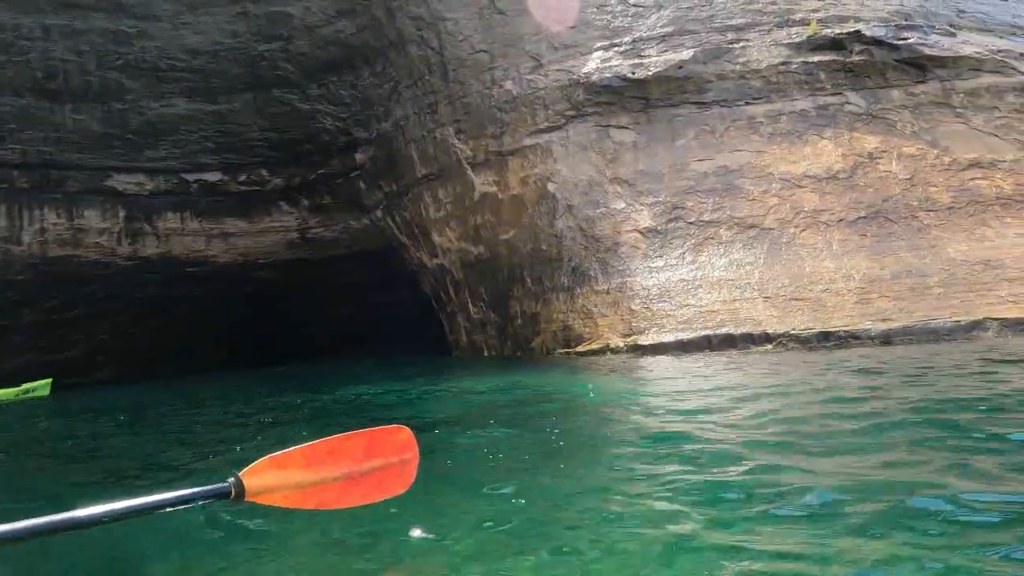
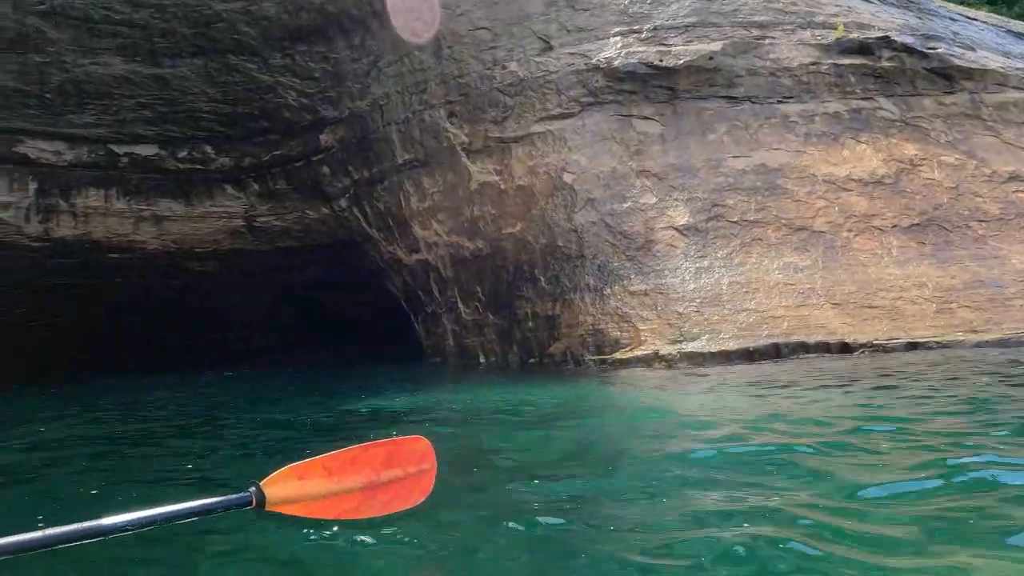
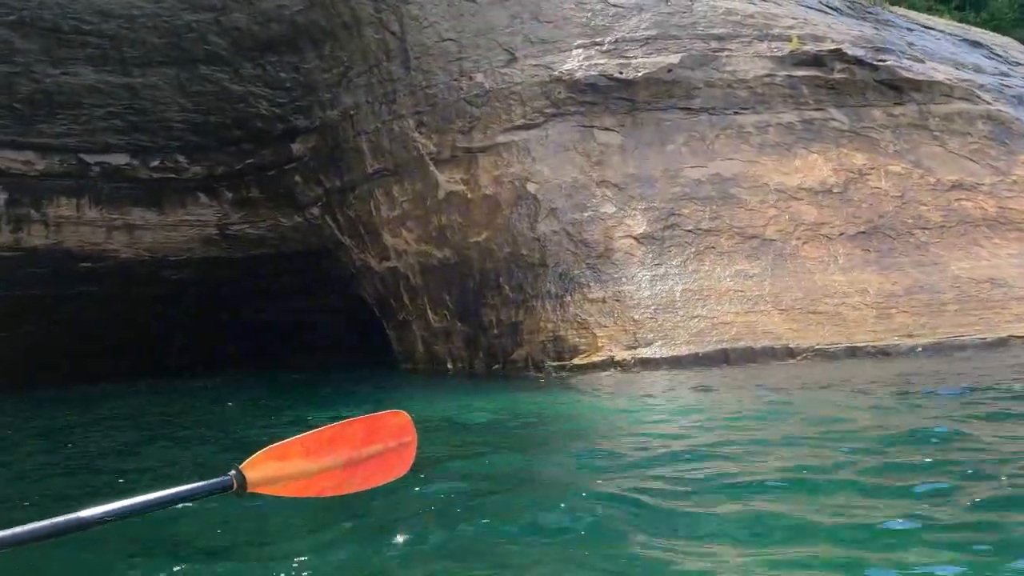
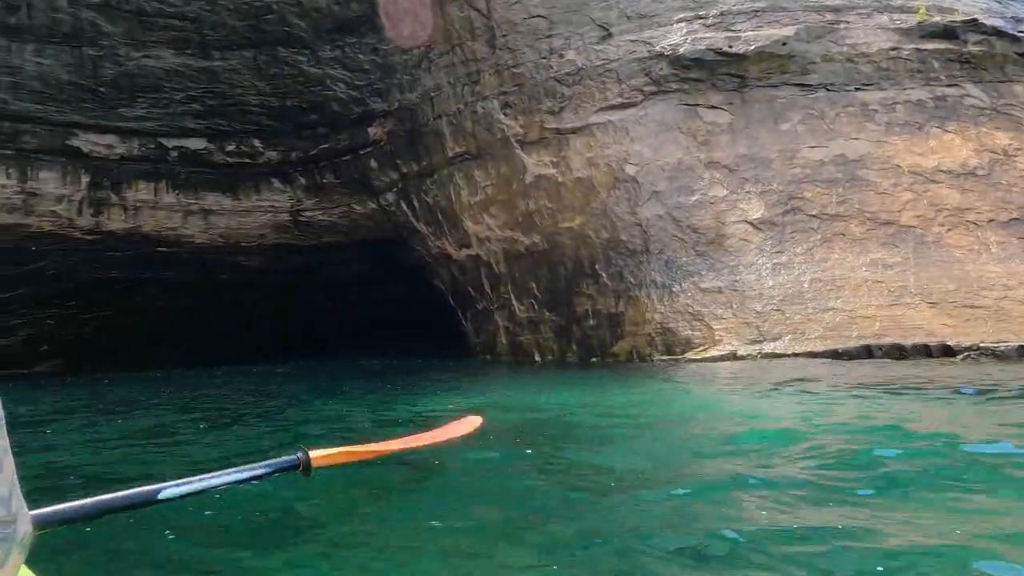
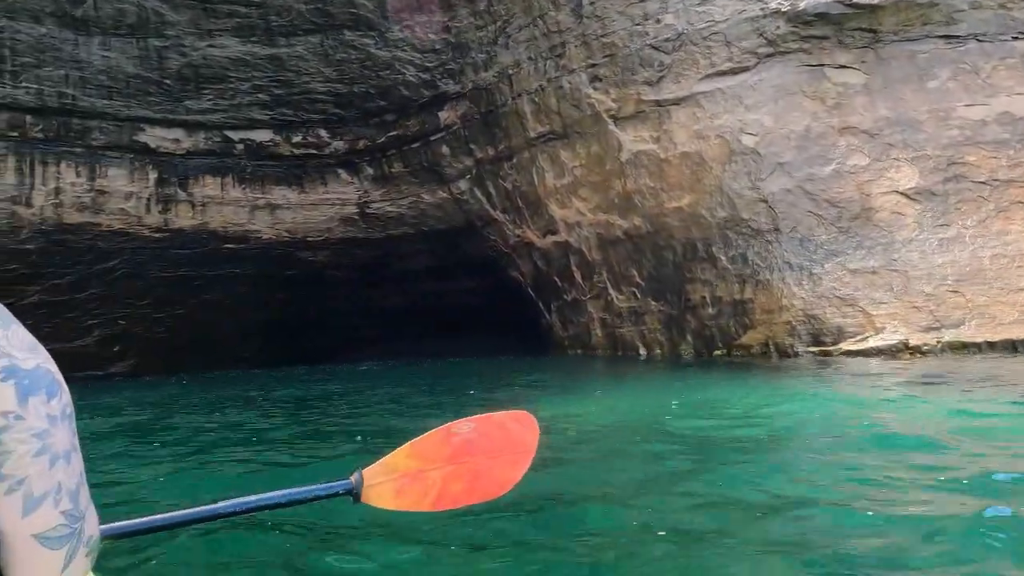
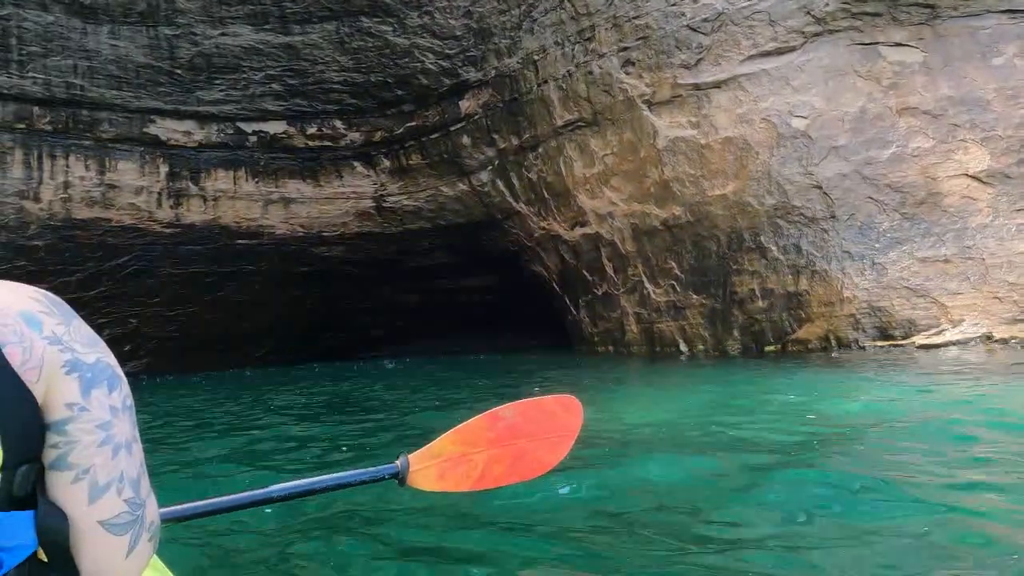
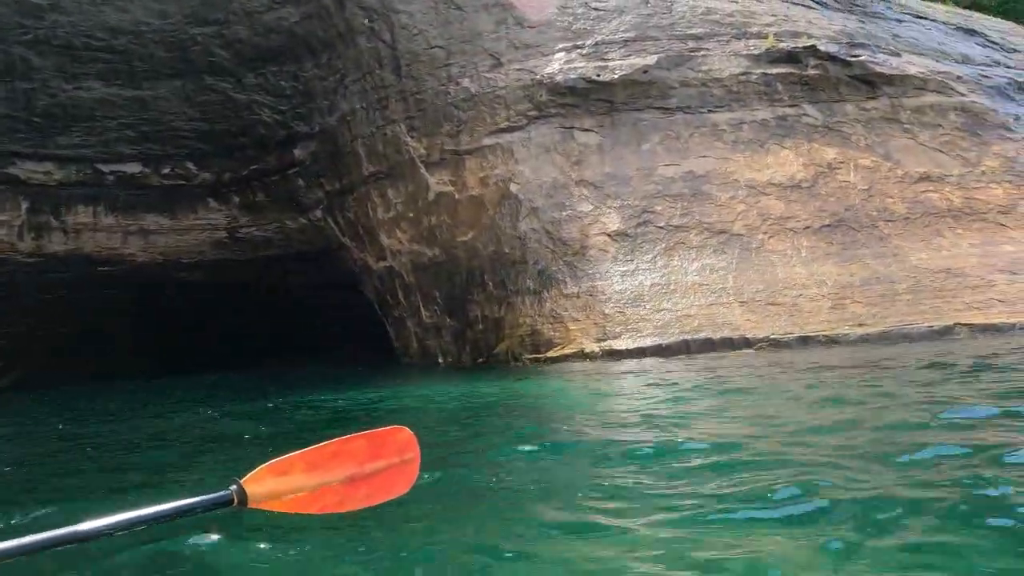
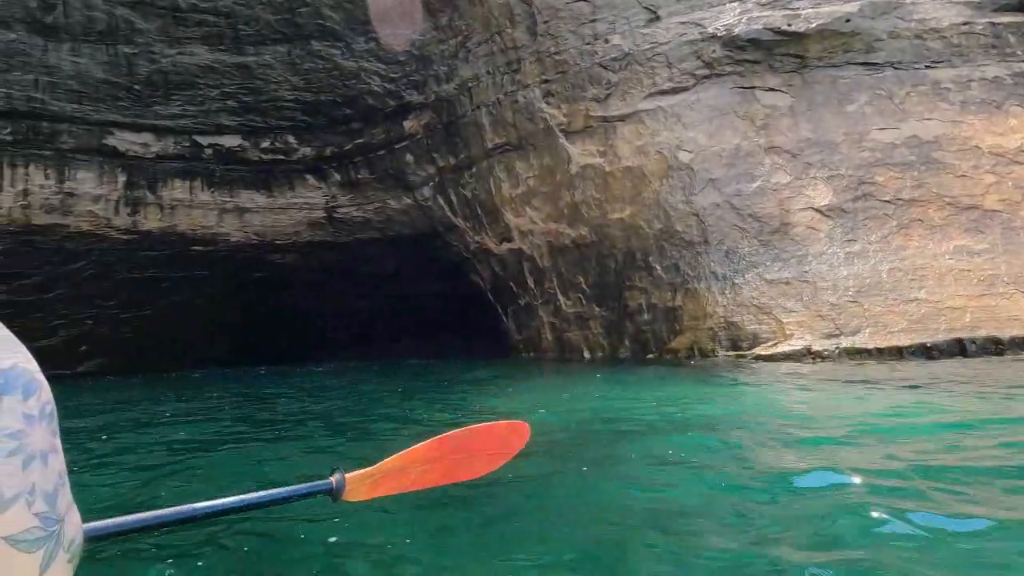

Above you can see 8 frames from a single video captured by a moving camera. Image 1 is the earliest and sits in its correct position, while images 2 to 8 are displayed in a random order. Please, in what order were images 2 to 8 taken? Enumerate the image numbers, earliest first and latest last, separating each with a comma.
7, 3, 2, 4, 8, 5, 6
